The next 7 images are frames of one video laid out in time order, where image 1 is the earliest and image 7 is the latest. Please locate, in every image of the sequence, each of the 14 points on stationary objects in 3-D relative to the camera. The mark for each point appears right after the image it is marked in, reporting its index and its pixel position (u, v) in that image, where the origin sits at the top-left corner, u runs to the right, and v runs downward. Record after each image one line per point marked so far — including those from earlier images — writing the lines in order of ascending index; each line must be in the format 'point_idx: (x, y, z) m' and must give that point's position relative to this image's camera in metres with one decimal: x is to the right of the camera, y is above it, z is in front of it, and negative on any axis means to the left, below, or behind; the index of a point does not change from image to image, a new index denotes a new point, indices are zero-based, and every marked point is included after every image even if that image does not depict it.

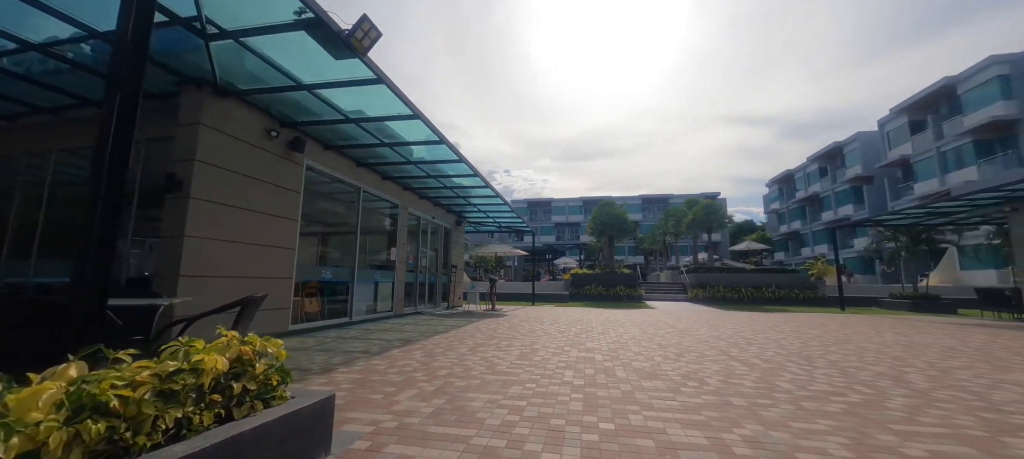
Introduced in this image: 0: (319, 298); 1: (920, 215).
0: (-4.7, -1.7, +8.4) m
1: (+16.7, +0.6, +14.3) m
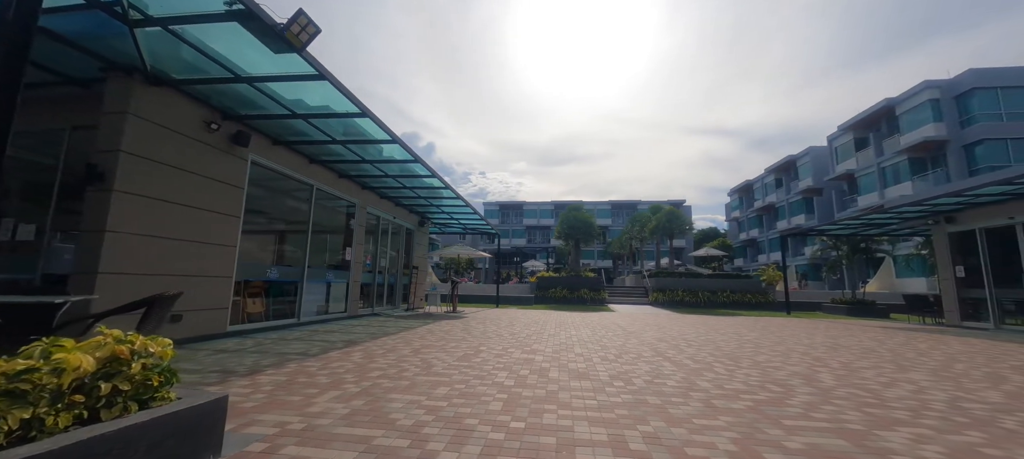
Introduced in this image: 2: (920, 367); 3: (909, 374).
0: (-5.8, -1.6, +8.1) m
1: (+15.2, +0.2, +15.4) m
2: (+6.7, -2.3, +5.7) m
3: (+6.0, -2.2, +5.3) m
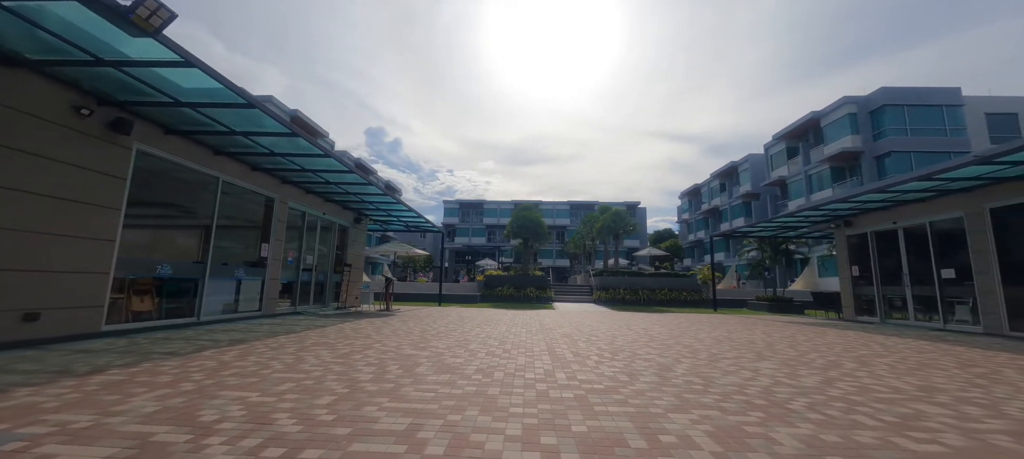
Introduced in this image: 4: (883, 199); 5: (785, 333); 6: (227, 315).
0: (-7.9, -1.5, +7.6) m
1: (+12.5, +0.1, +16.6) m
2: (+4.8, -2.3, +6.3) m
3: (+4.1, -2.2, +5.7) m
4: (+12.1, +1.0, +11.4) m
5: (+7.2, -2.7, +9.1) m
6: (-7.7, -2.3, +9.4) m
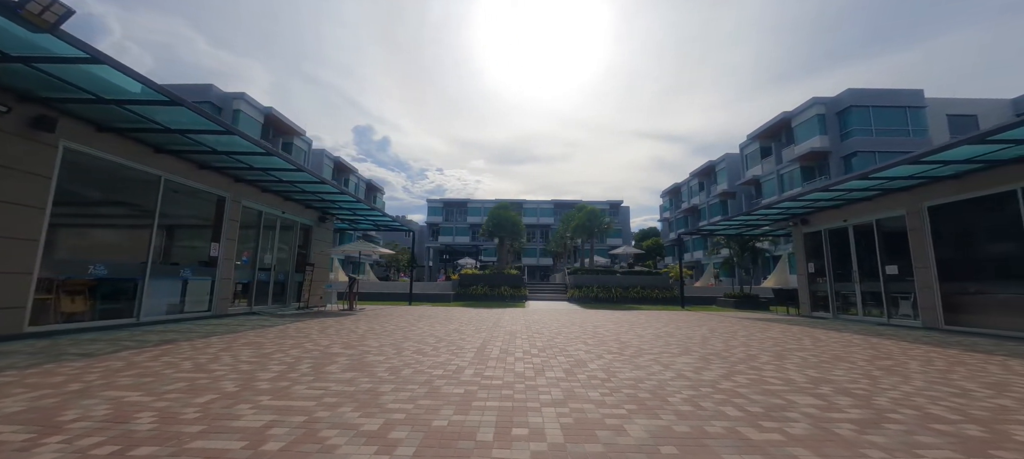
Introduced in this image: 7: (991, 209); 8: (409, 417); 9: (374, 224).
0: (-9.2, -1.4, +7.5) m
1: (+11.0, +0.1, +16.8) m
2: (+3.5, -2.3, +6.4) m
3: (+2.8, -2.2, +5.9) m
4: (+10.7, +1.1, +11.6) m
5: (+5.8, -2.7, +9.3) m
6: (-9.0, -2.3, +9.2) m
7: (+12.2, +0.5, +8.8) m
8: (-0.9, -1.7, +3.2) m
9: (-6.9, +0.3, +17.4) m
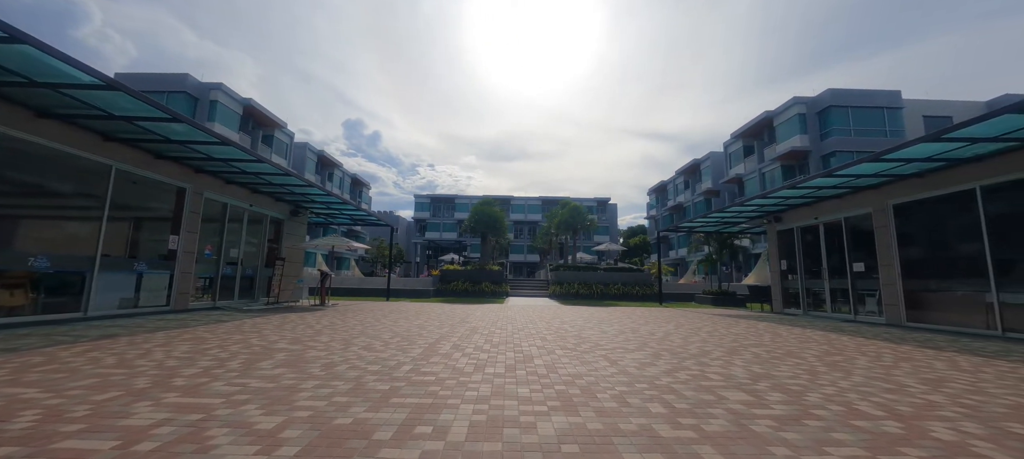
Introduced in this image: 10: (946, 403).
0: (-10.0, -1.2, +7.2) m
1: (+10.0, +0.3, +16.9) m
2: (+2.7, -2.2, +6.4) m
3: (+2.0, -2.1, +5.8) m
4: (+9.8, +1.1, +11.7) m
5: (+4.9, -2.6, +9.3) m
6: (-9.9, -2.1, +8.9) m
7: (+11.4, +0.6, +8.9) m
8: (-1.7, -1.6, +3.0) m
9: (-8.0, +0.5, +17.1) m
10: (+4.7, -1.9, +3.7) m
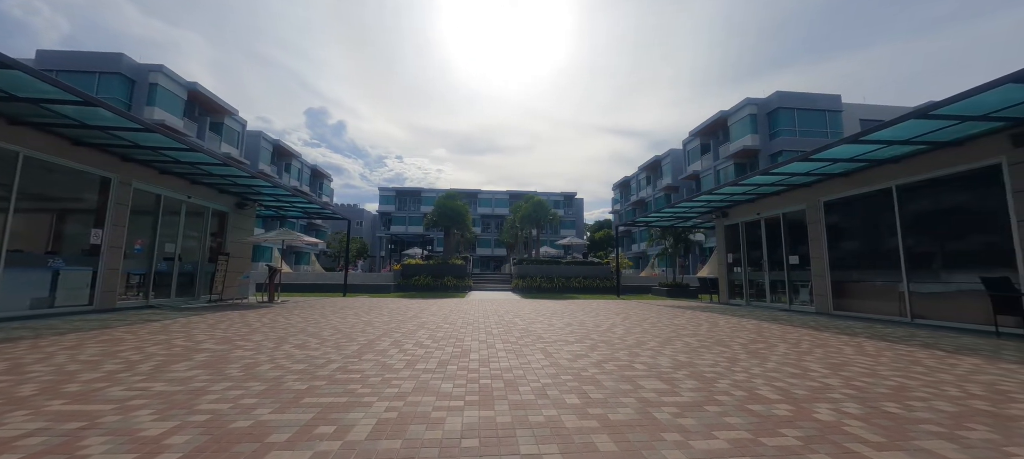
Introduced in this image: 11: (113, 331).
0: (-11.1, -1.1, +6.4) m
1: (+8.1, +0.5, +17.6) m
2: (+1.6, -2.1, +6.5) m
3: (+1.0, -2.0, +5.9) m
4: (+8.3, +1.3, +12.3) m
5: (+3.7, -2.4, +9.7) m
6: (-11.1, -1.9, +8.2) m
7: (+10.1, +0.7, +9.7) m
8: (-2.5, -1.6, +2.9) m
9: (-9.8, +0.8, +16.4) m
10: (+3.8, -1.8, +4.1) m
11: (-7.4, -1.9, +6.5) m
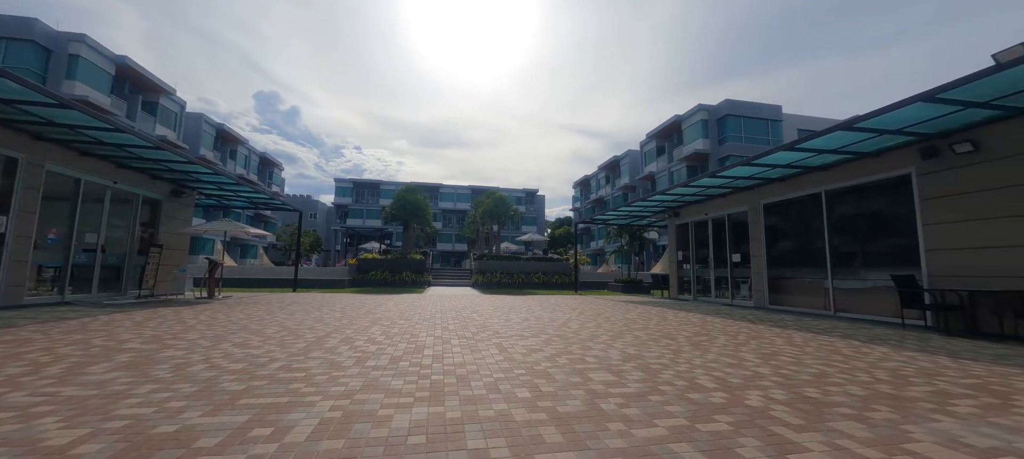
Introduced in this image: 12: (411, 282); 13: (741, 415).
0: (-11.8, -0.8, +5.3) m
1: (+6.3, +0.6, +18.3) m
2: (+0.8, -2.0, +6.7) m
3: (+0.3, -1.9, +6.0) m
4: (+7.0, +1.3, +13.1) m
5: (+2.6, -2.4, +10.0) m
6: (-12.0, -1.6, +7.0) m
7: (+9.0, +0.6, +10.7) m
8: (-2.9, -1.5, +2.6) m
9: (-11.4, +1.2, +15.4) m
10: (+3.3, -1.8, +4.4) m
11: (-8.2, -1.7, +5.7) m
12: (-5.5, -3.0, +19.6) m
13: (+2.0, -1.7, +3.1) m
